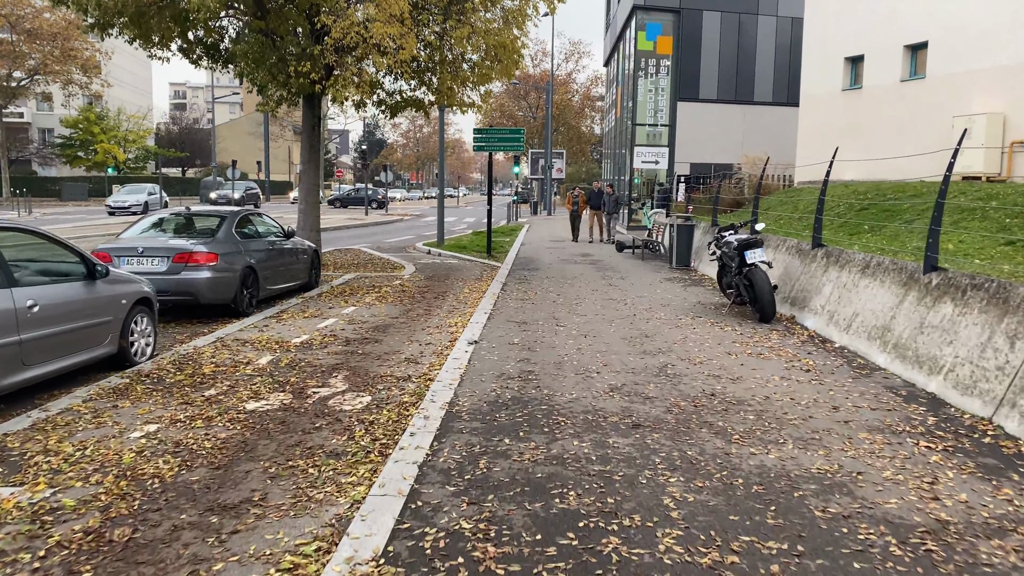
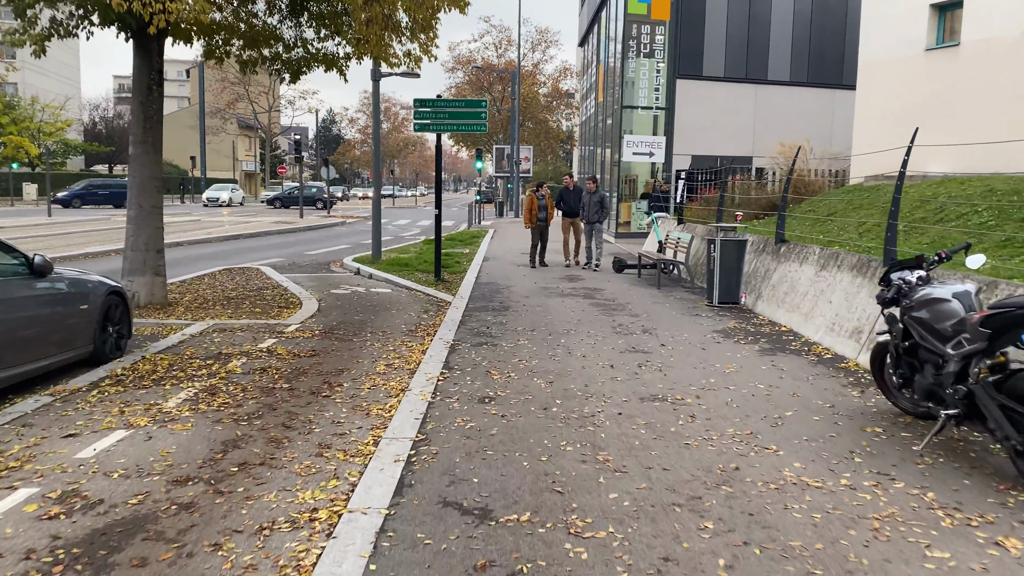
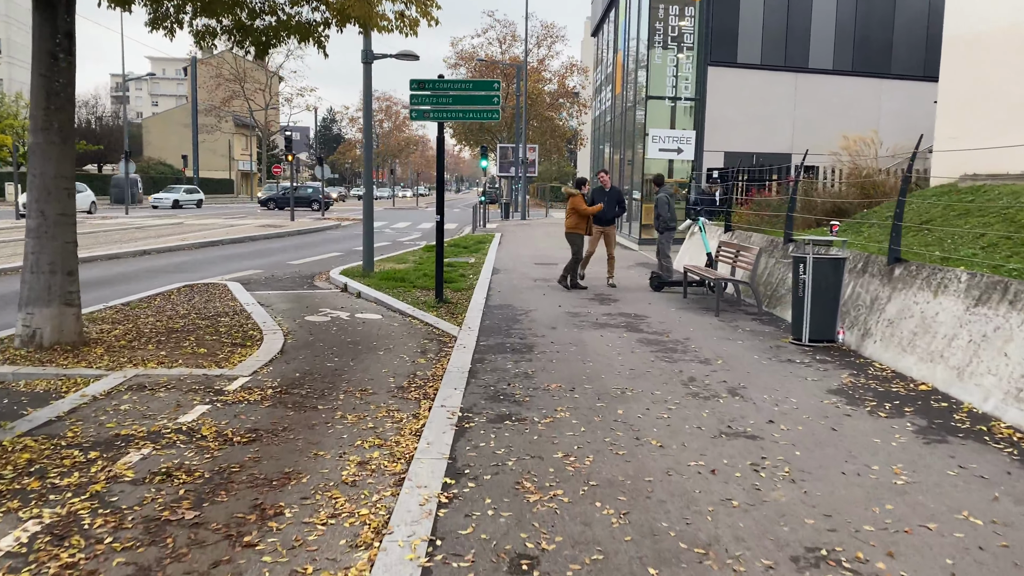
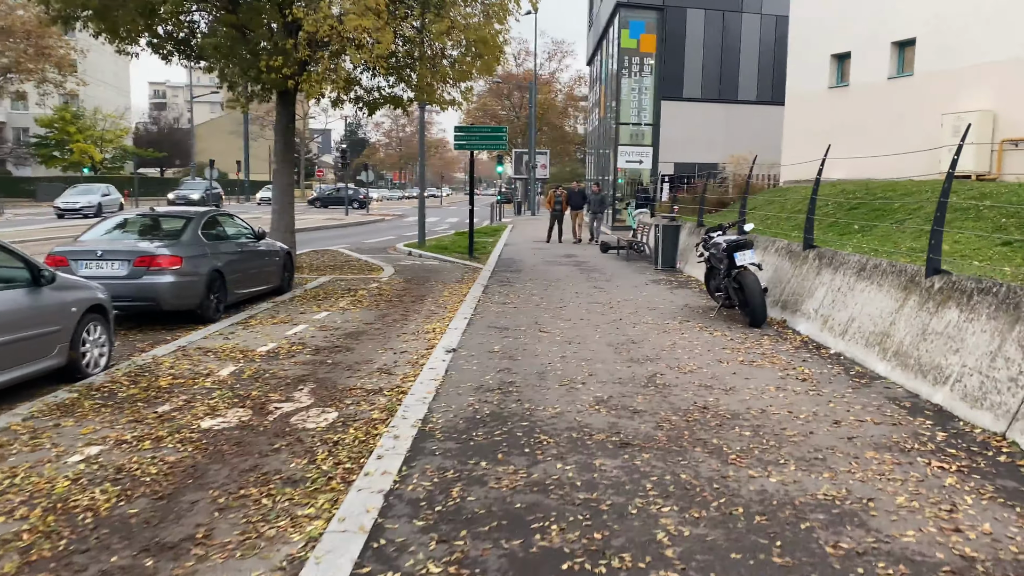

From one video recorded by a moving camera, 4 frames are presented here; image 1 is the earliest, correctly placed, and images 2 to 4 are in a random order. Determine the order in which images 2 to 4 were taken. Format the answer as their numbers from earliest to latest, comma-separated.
4, 2, 3
